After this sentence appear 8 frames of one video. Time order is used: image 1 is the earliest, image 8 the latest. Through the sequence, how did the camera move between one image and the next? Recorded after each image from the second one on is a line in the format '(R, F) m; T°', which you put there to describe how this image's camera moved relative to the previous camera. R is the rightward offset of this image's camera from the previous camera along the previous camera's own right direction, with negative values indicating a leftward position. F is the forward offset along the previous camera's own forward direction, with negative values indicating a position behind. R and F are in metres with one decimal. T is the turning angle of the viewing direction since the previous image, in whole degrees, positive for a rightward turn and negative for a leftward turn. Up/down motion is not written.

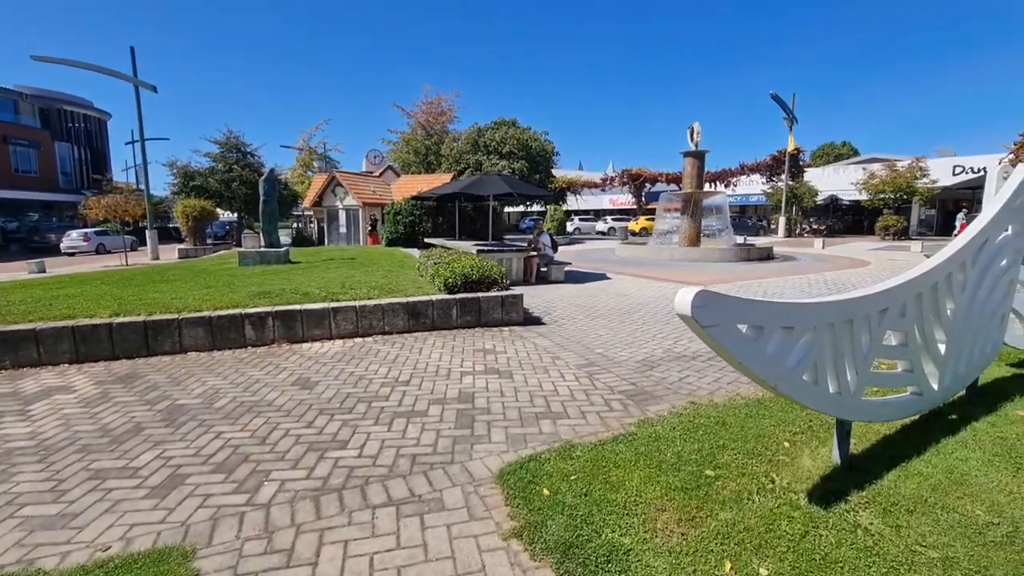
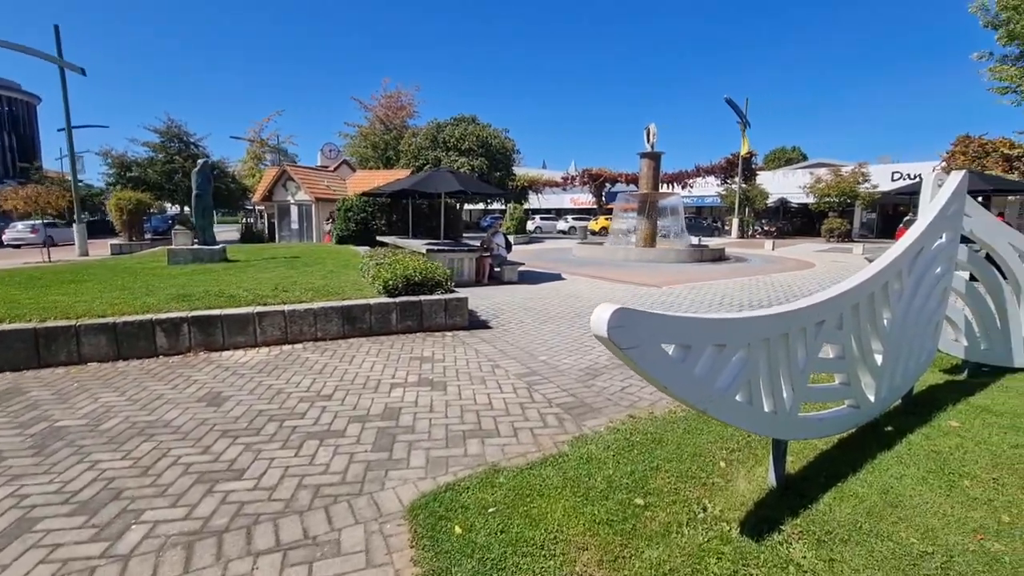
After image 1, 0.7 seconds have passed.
(+0.3, +0.3) m; +4°
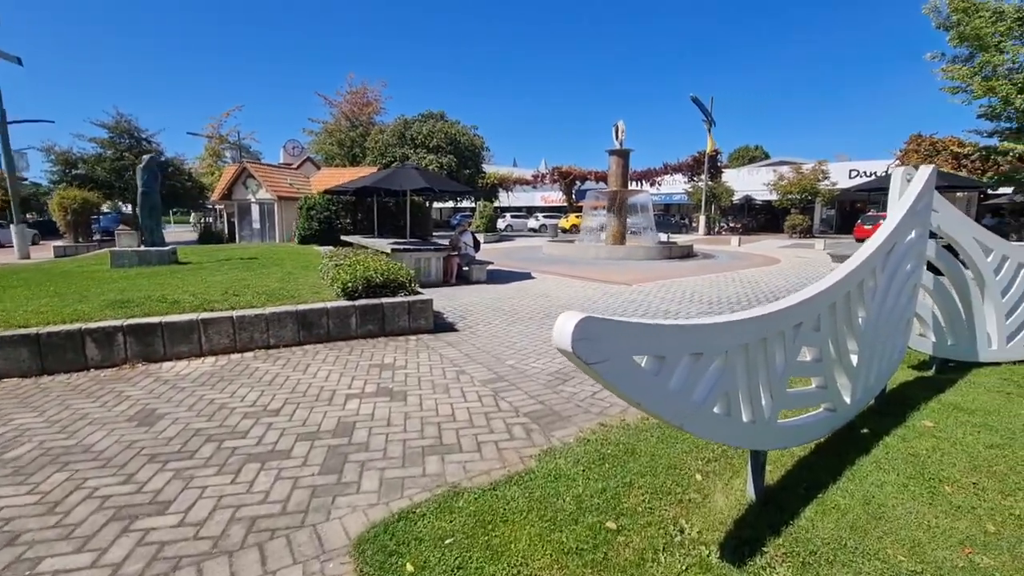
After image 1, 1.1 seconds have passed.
(+0.1, +0.3) m; +3°
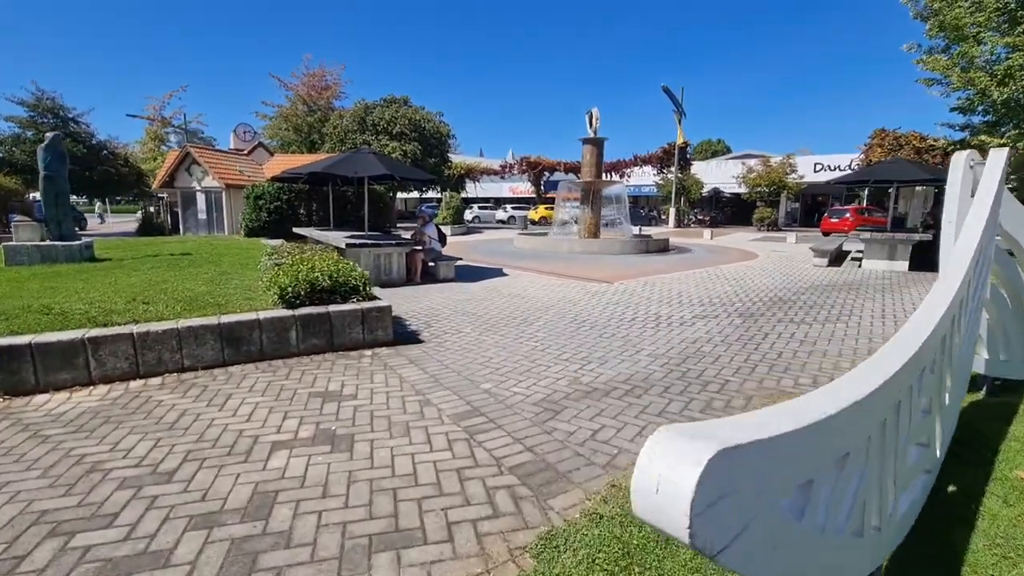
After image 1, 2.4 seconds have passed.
(-0.1, +1.0) m; +4°
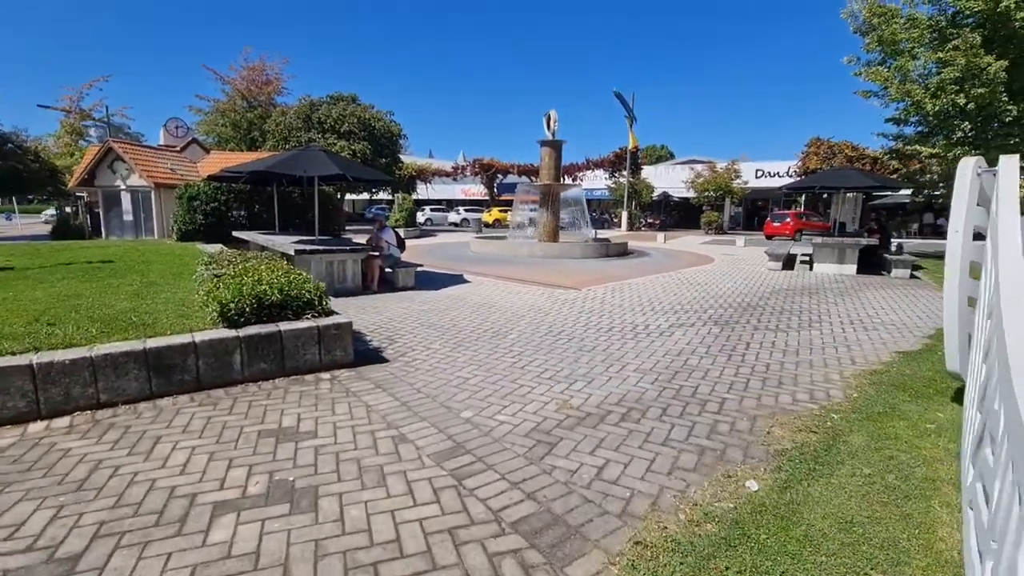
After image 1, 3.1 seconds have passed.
(-0.3, +0.5) m; +6°
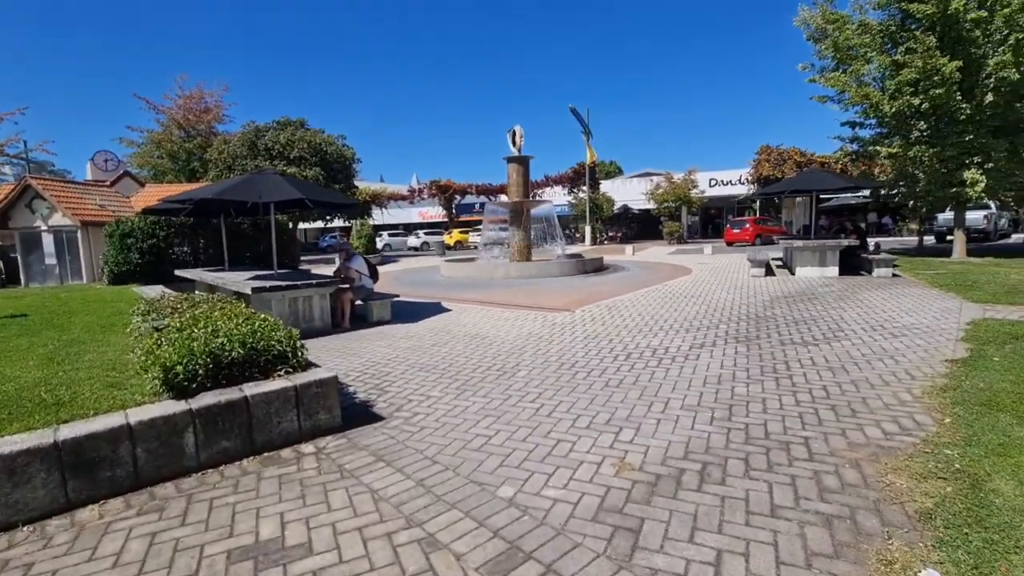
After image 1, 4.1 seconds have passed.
(-0.5, +0.9) m; +5°
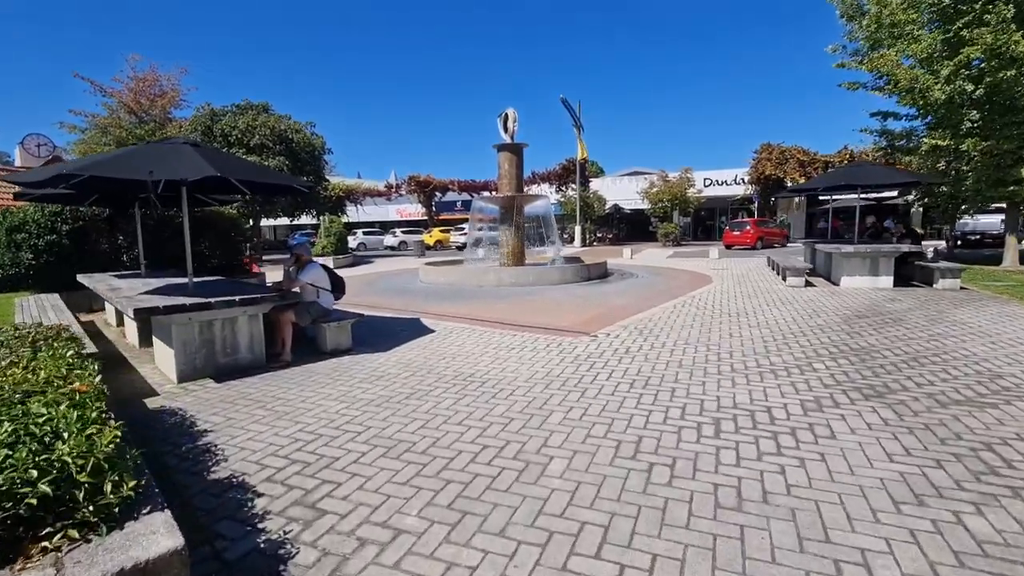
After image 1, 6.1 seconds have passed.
(-0.3, +2.3) m; +2°
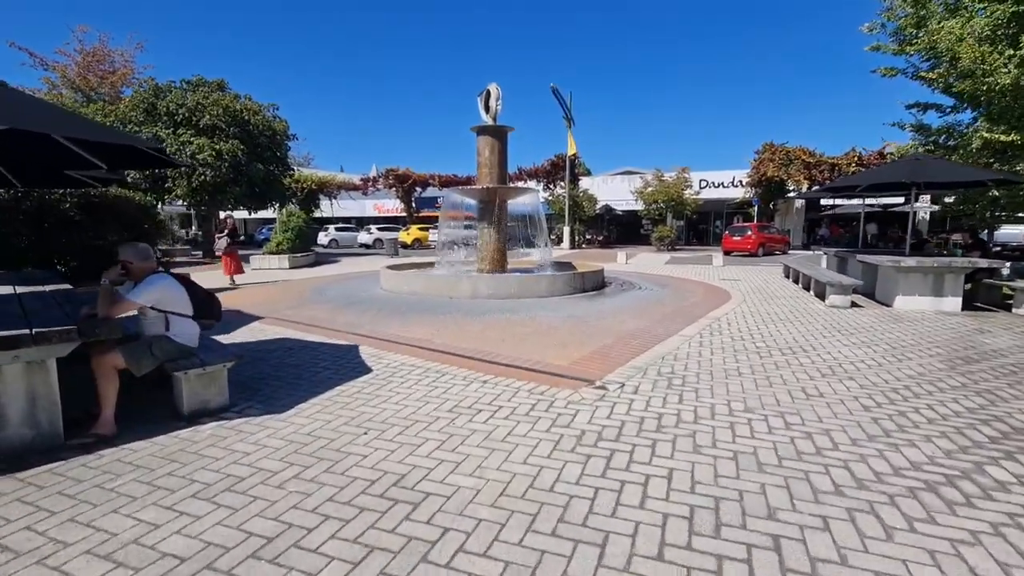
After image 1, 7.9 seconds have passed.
(+0.1, +2.4) m; +2°
